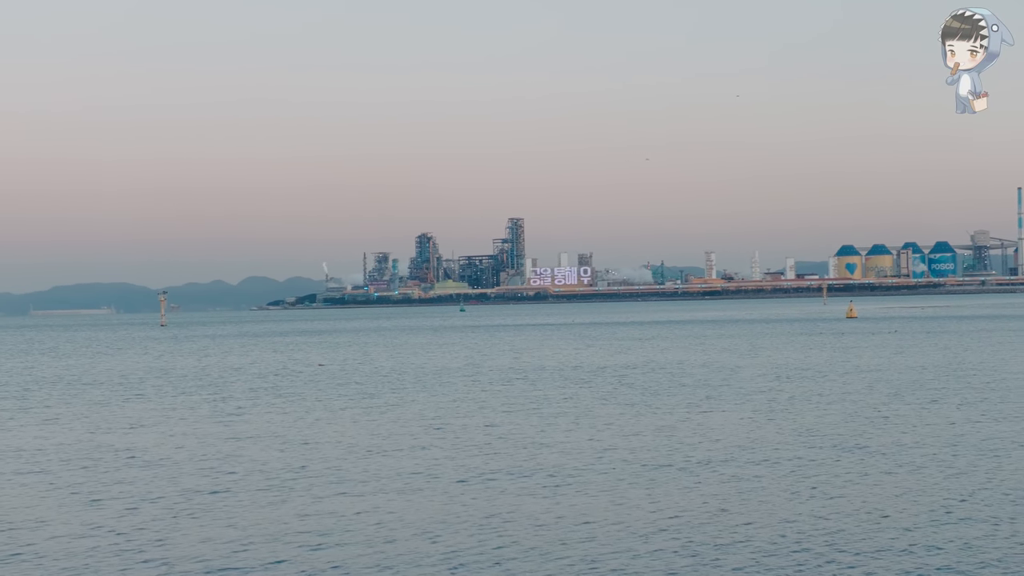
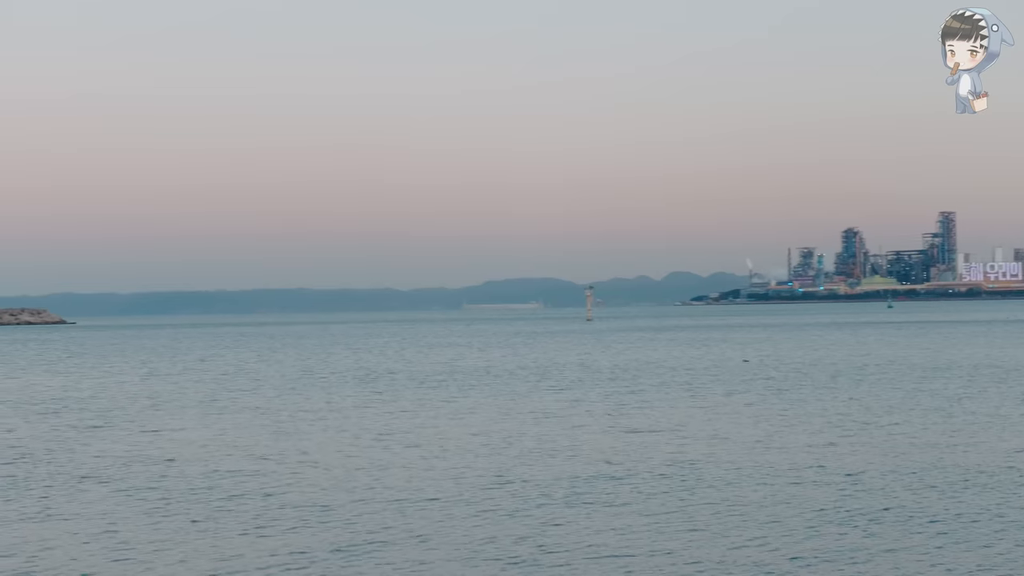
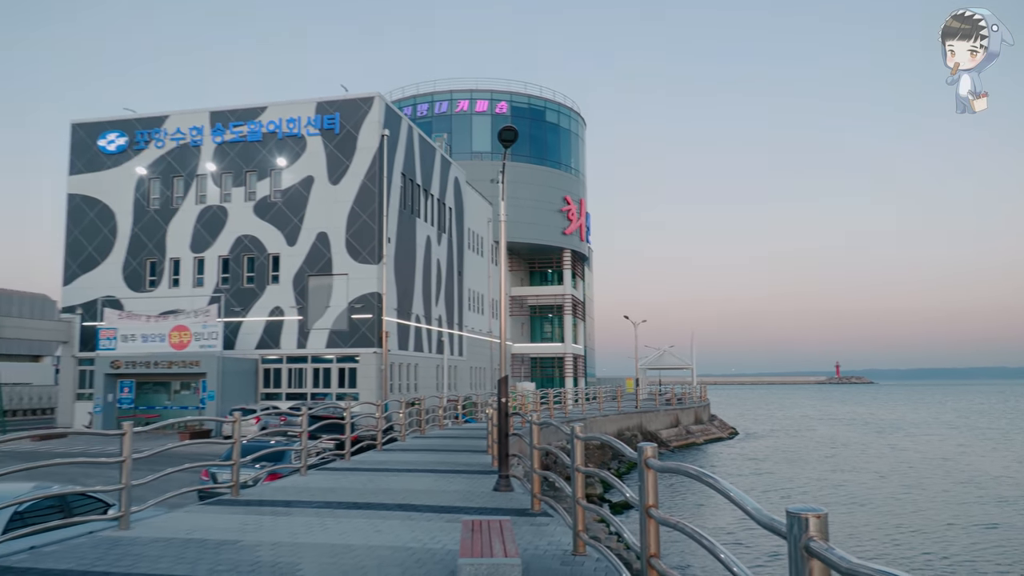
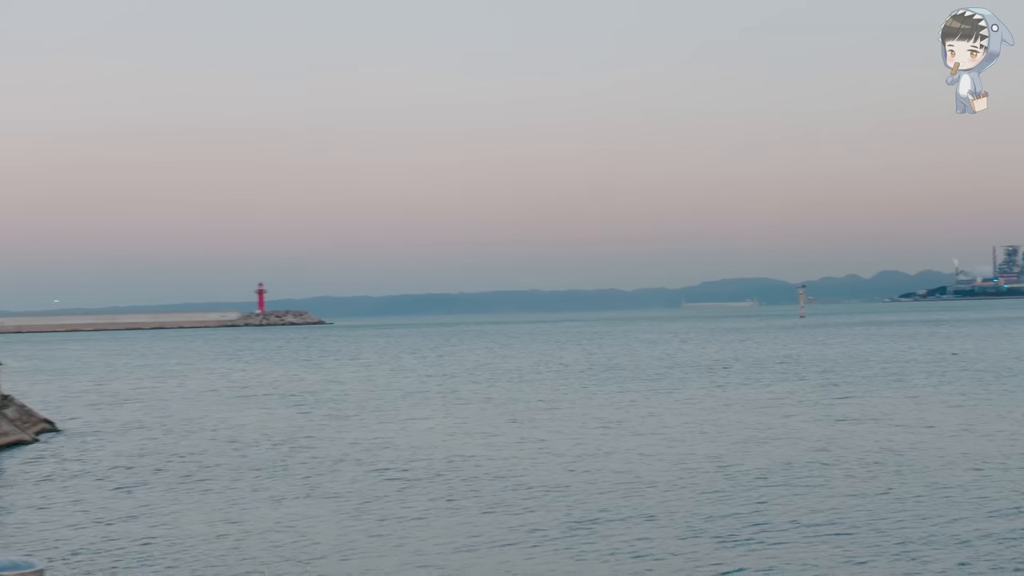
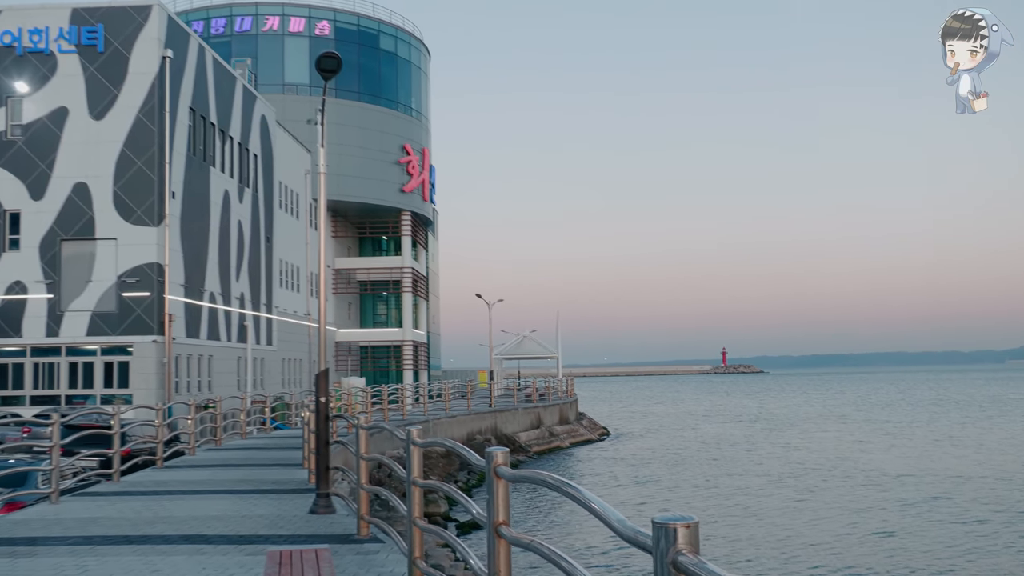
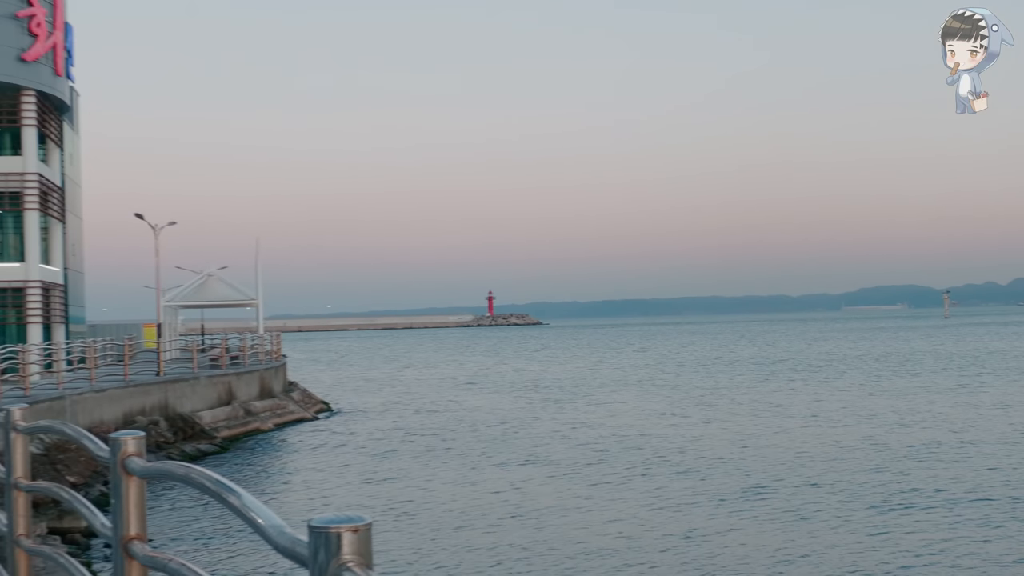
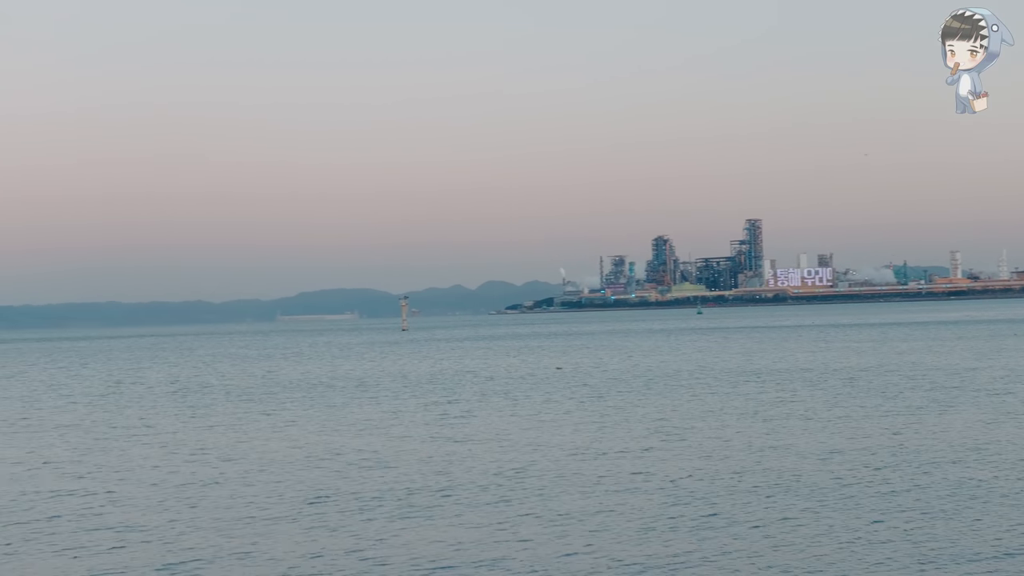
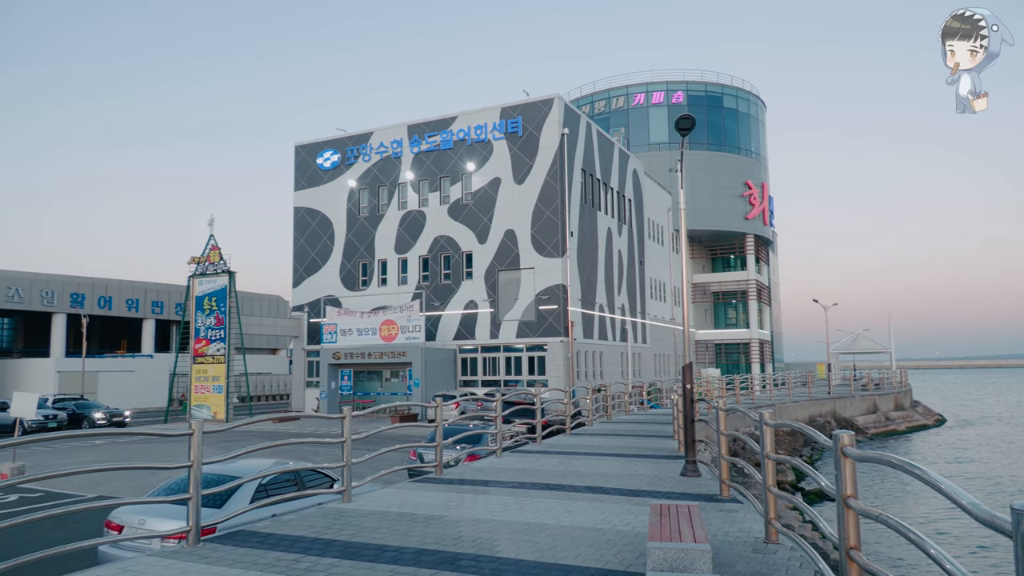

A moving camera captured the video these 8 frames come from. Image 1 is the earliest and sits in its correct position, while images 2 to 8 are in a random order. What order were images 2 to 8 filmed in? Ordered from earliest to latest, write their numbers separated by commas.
7, 2, 4, 6, 5, 3, 8
